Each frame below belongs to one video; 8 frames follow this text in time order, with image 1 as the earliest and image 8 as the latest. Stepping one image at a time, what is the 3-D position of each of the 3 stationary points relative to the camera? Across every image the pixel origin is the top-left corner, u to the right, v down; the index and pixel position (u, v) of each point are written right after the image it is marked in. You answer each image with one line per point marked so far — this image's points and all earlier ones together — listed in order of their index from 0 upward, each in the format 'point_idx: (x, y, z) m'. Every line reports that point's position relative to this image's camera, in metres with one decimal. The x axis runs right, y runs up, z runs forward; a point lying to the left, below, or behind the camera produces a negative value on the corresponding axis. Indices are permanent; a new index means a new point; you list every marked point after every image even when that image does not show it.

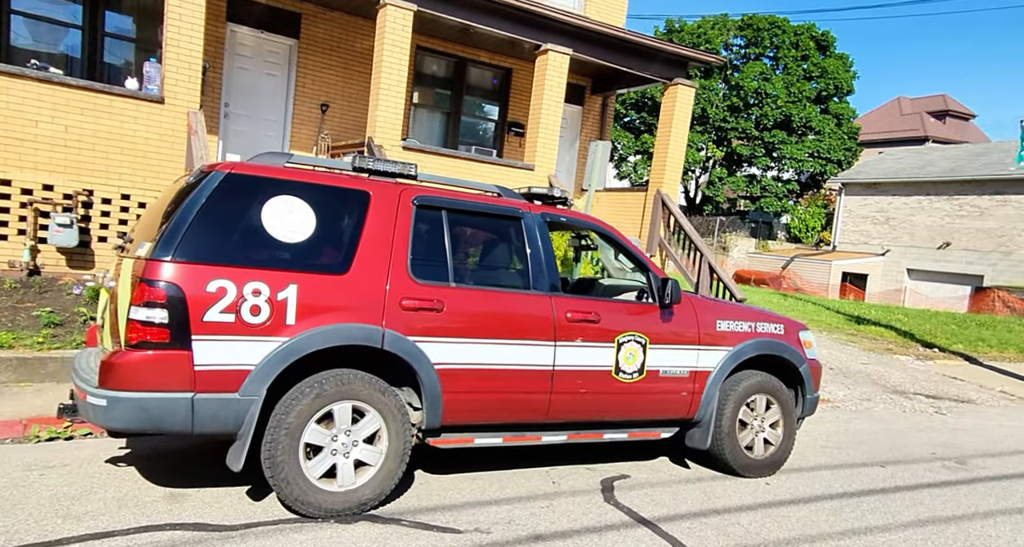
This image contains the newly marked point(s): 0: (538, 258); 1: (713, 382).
0: (+0.2, +0.1, +4.9) m
1: (+1.4, -0.7, +5.2) m
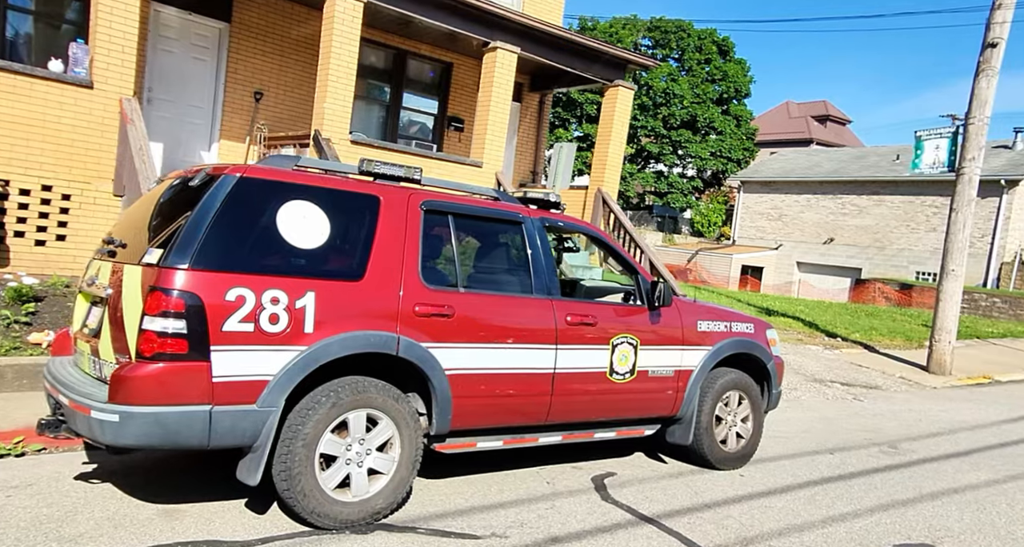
0: (+0.2, +0.1, +4.9) m
1: (+1.3, -0.8, +5.4) m
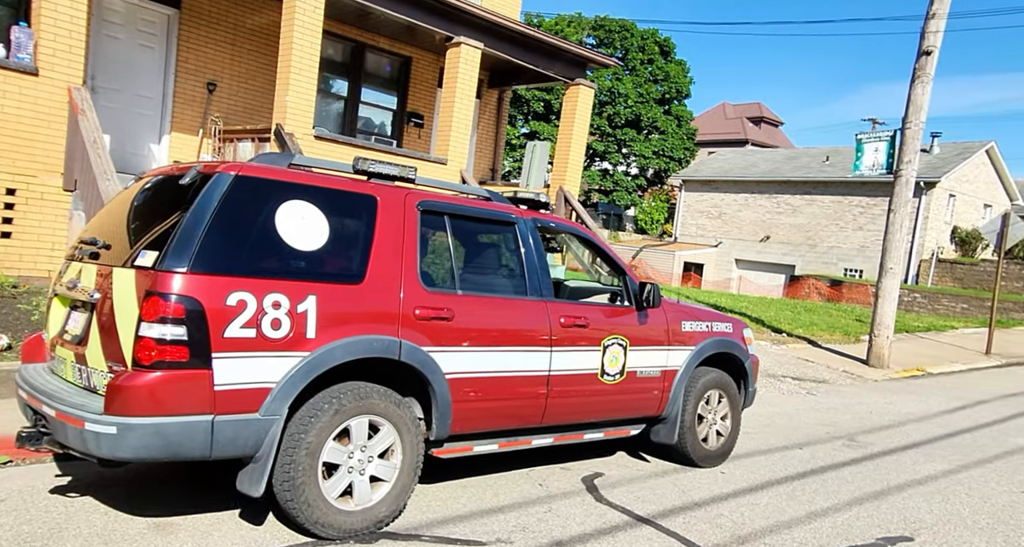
0: (+0.1, +0.1, +4.9) m
1: (+1.2, -0.8, +5.5) m
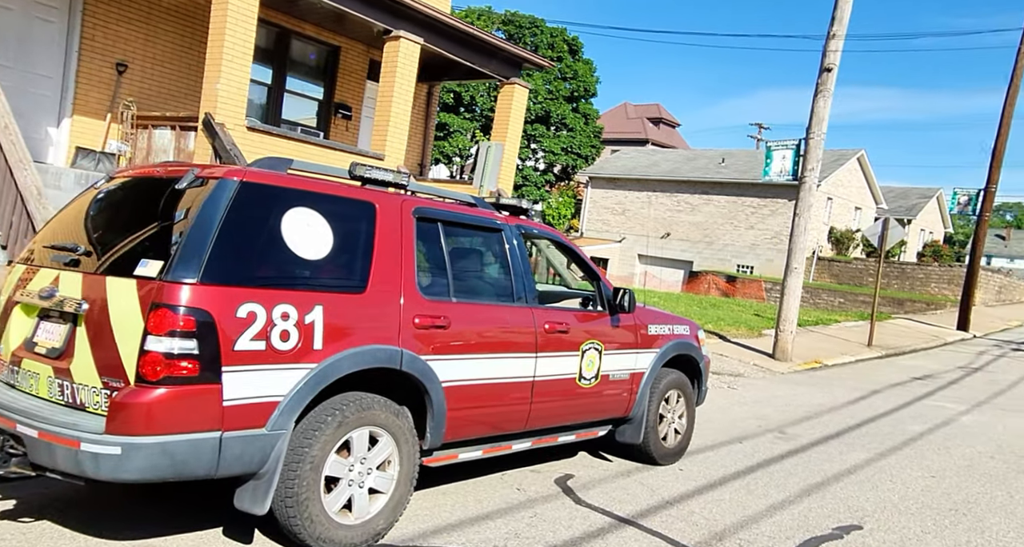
0: (0.0, +0.1, +4.9) m
1: (+1.0, -0.8, +5.6) m
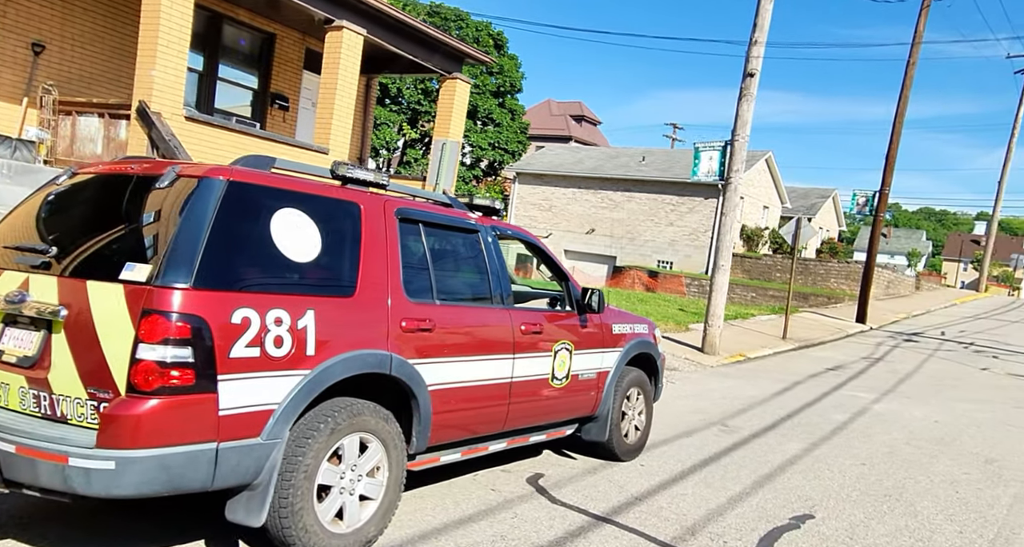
0: (-0.1, +0.1, +4.9) m
1: (+0.7, -0.8, +5.8) m
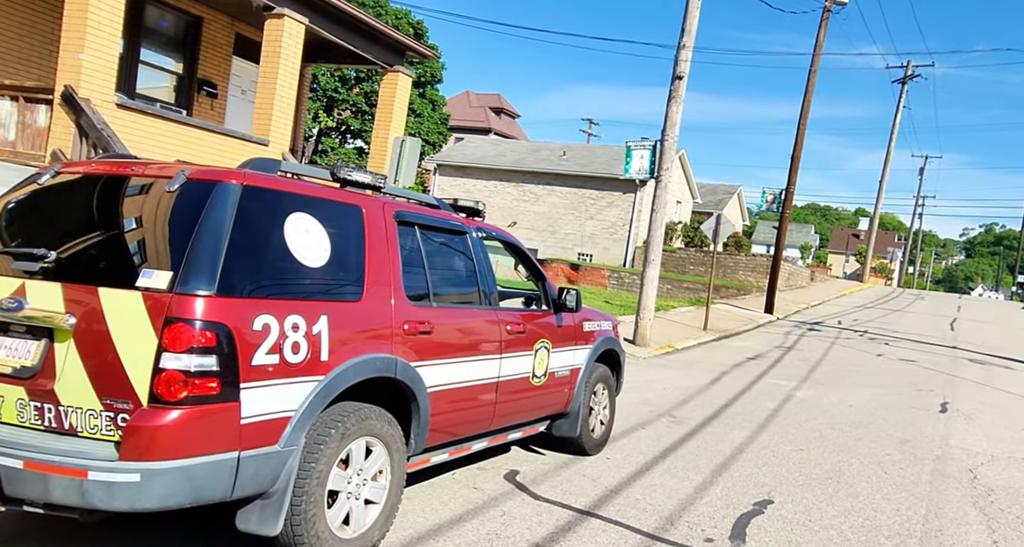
0: (-0.2, +0.1, +5.0) m
1: (+0.5, -0.8, +5.9) m
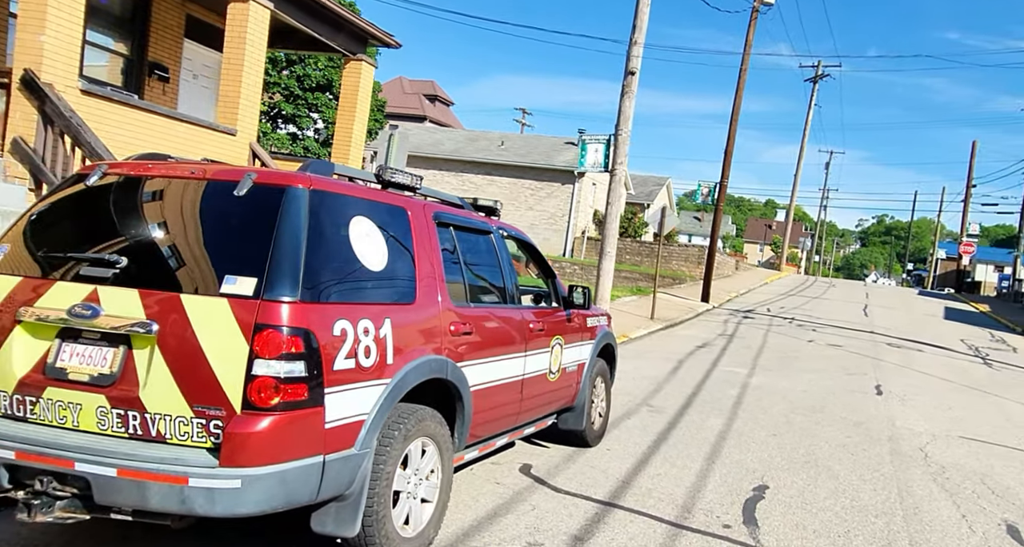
0: (-0.1, +0.1, +5.1) m
1: (+0.6, -0.8, +6.1) m
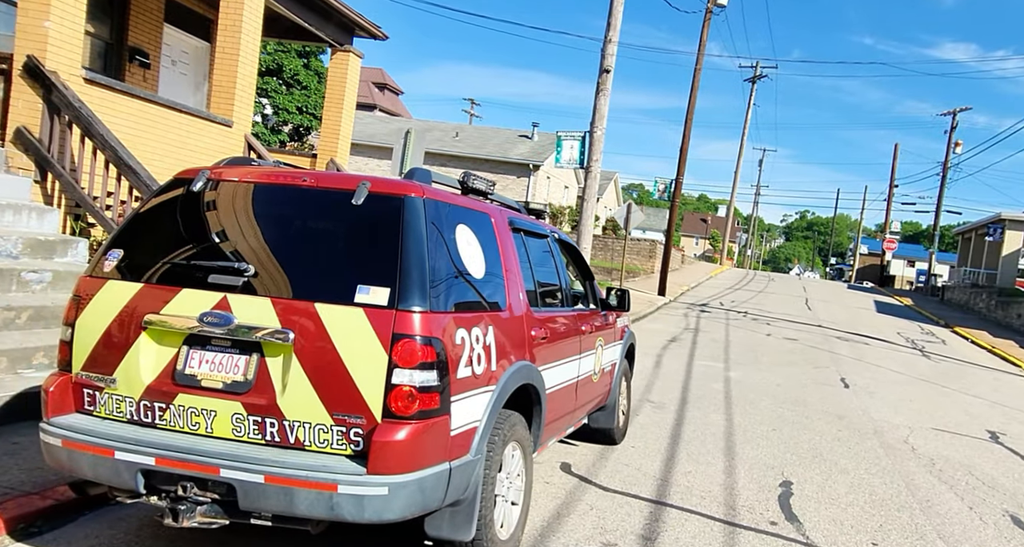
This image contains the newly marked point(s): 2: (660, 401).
0: (+0.3, 0.0, +5.2) m
1: (+0.9, -0.8, +6.3) m
2: (+1.8, -1.5, +9.1) m
